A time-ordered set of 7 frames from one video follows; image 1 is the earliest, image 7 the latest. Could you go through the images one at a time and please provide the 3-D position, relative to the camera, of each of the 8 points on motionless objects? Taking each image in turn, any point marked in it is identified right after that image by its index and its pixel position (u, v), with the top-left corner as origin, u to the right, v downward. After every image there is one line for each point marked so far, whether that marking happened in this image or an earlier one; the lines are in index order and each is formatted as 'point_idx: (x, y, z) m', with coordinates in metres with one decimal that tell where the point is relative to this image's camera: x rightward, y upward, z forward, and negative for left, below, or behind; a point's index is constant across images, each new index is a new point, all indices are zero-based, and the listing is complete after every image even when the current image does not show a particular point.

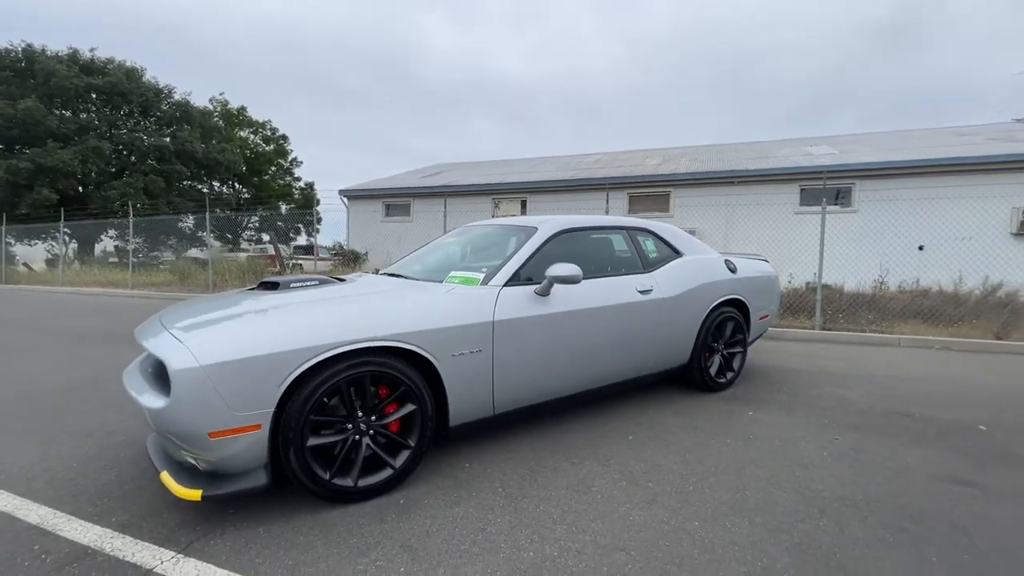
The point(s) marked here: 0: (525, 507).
0: (+0.1, -1.2, +2.6) m
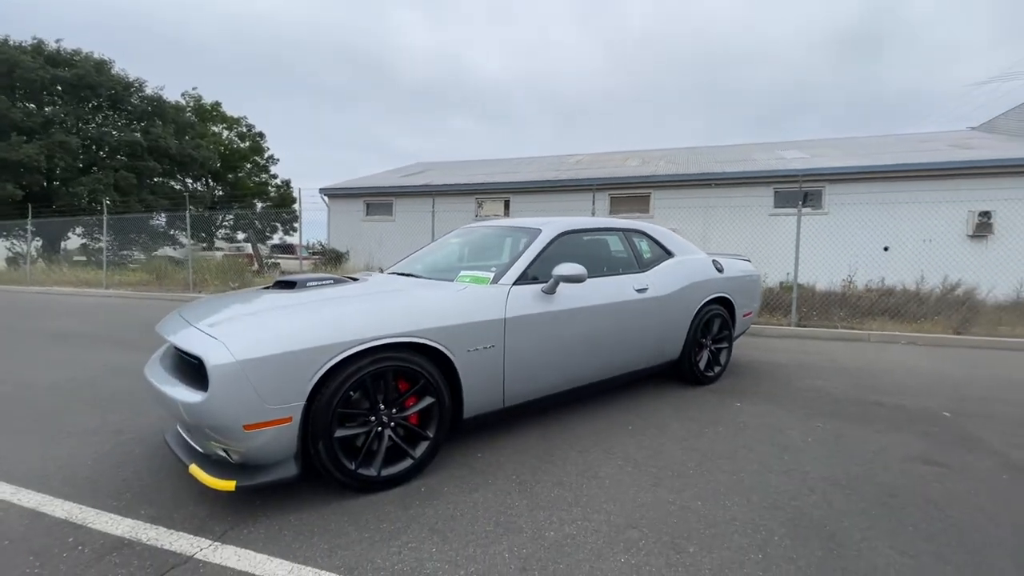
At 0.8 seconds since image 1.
0: (+0.2, -1.2, +2.8) m
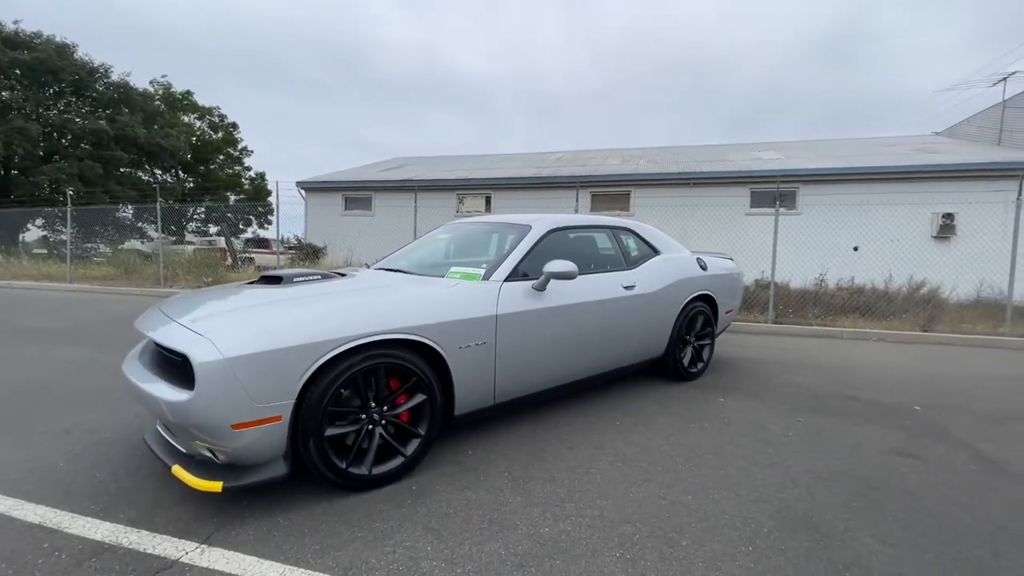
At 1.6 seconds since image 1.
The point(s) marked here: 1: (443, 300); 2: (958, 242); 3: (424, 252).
0: (+0.1, -1.2, +2.8) m
1: (-0.5, -0.1, +3.1) m
2: (+11.8, +1.2, +12.6) m
3: (-0.8, +0.3, +4.3) m
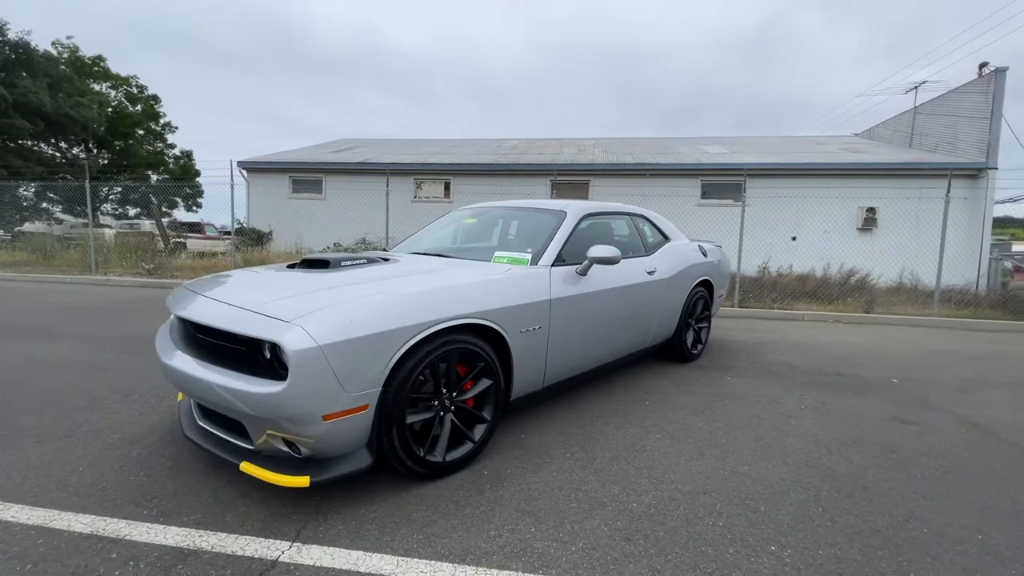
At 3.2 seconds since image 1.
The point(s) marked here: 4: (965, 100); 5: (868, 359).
0: (+0.6, -1.1, +2.9) m
1: (-0.1, 0.0, +3.1) m
2: (+10.8, +1.6, +14.0) m
3: (-0.6, +0.5, +4.2) m
4: (+14.0, +5.8, +14.8) m
5: (+4.2, -0.8, +5.6) m
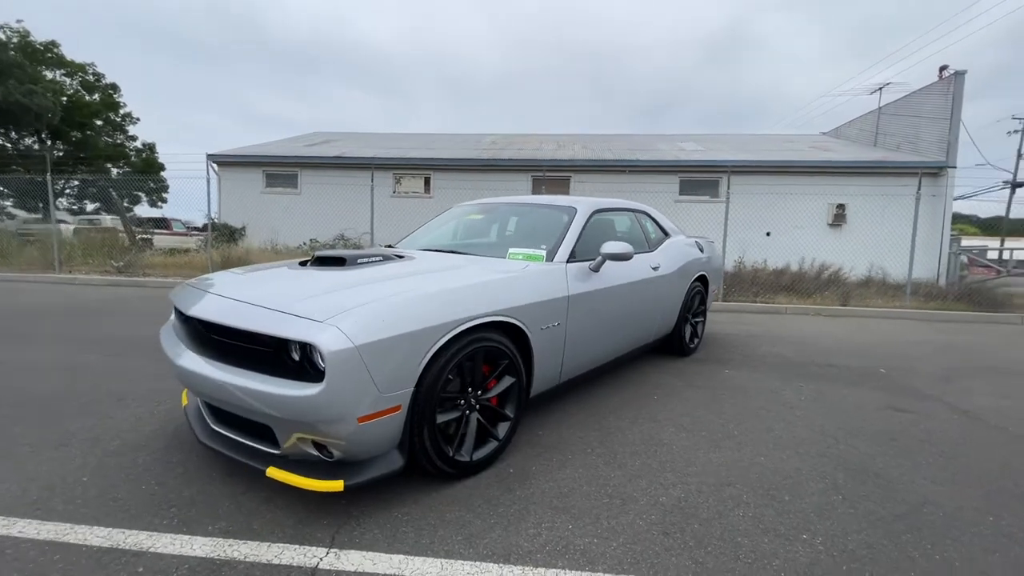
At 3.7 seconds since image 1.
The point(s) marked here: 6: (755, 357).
0: (+0.7, -1.1, +2.9) m
1: (+0.1, 0.0, +3.1) m
2: (+10.3, +1.8, +14.6) m
3: (-0.5, +0.5, +4.2) m
4: (+13.4, +6.1, +15.5) m
5: (+4.1, -0.8, +5.8) m
6: (+2.7, -0.8, +5.4) m
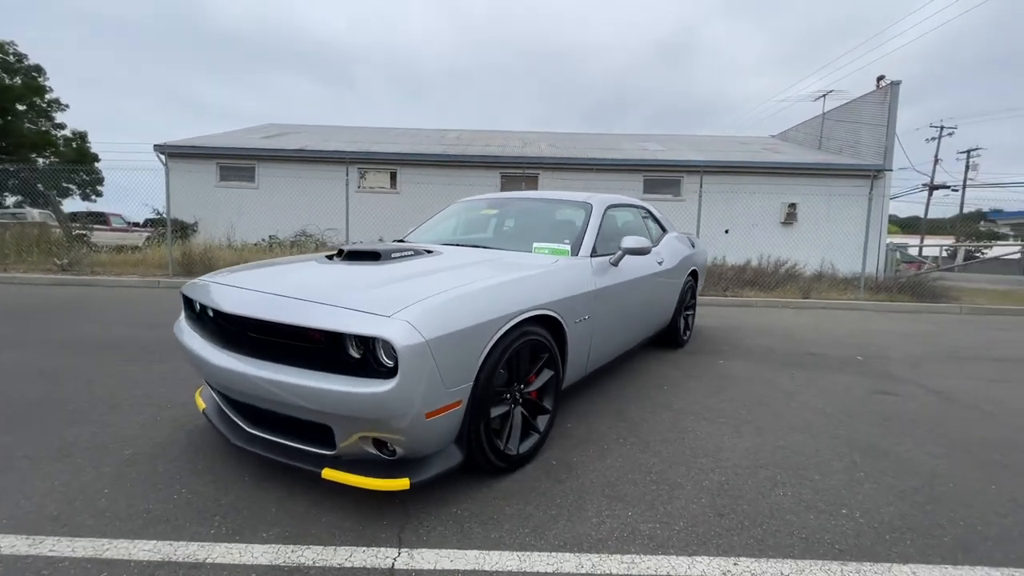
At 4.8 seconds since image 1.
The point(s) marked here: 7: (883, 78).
0: (+0.9, -1.0, +3.0) m
1: (+0.3, +0.1, +3.1) m
2: (+9.4, +2.0, +15.5) m
3: (-0.4, +0.5, +4.1) m
4: (+12.4, +6.3, +16.7) m
5: (+4.1, -0.7, +6.2) m
6: (+2.7, -0.7, +5.7) m
7: (+13.2, +7.5, +17.1) m
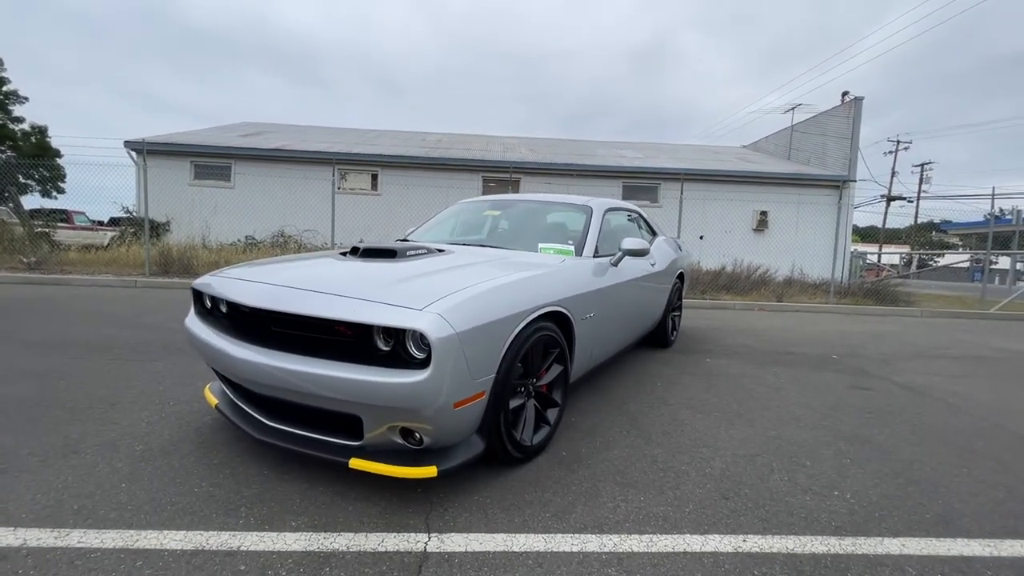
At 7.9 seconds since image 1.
0: (+1.0, -1.0, +3.2) m
1: (+0.3, +0.1, +3.2) m
2: (+8.8, +1.8, +16.1) m
3: (-0.4, +0.5, +4.2) m
4: (+11.7, +6.1, +17.5) m
5: (+4.0, -0.7, +6.5) m
6: (+2.7, -0.7, +5.9) m
7: (+12.5, +7.3, +17.9) m
